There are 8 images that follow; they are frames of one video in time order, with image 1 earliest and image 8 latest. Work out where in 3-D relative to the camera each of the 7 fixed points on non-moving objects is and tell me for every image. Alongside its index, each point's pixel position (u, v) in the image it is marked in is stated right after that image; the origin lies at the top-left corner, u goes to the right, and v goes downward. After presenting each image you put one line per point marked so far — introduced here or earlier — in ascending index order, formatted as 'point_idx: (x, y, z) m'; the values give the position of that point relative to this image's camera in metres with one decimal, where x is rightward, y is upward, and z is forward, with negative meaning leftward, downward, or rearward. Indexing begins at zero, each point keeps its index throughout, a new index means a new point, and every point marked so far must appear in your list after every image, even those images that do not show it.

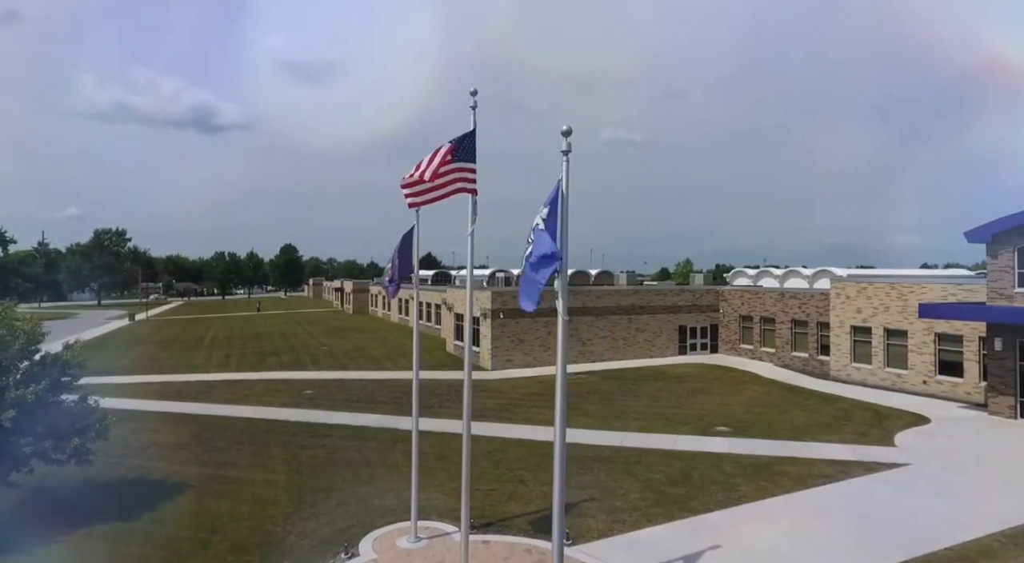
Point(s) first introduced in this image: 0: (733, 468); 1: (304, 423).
0: (+5.1, -4.2, +15.0) m
1: (-5.7, -3.8, +17.7) m
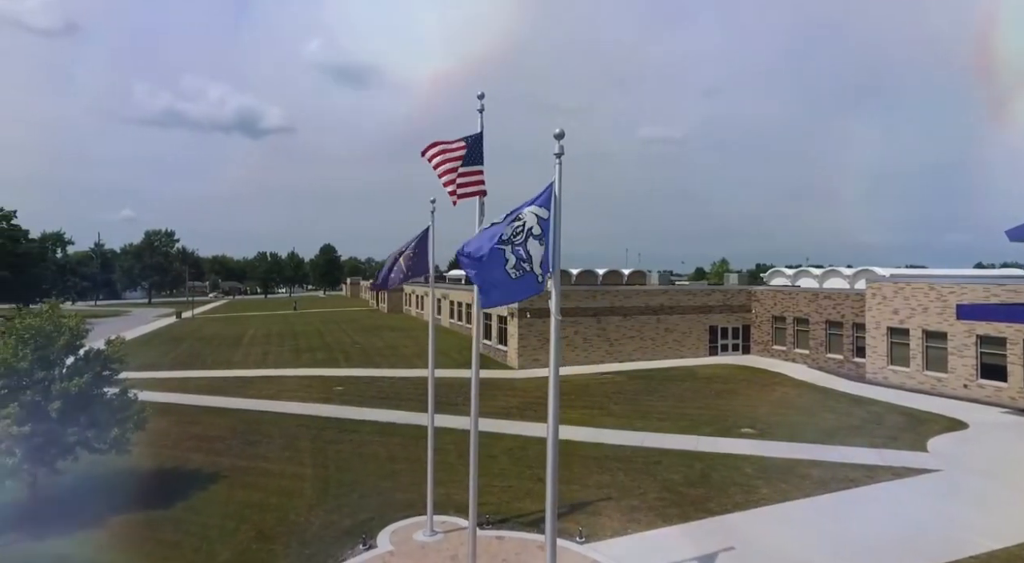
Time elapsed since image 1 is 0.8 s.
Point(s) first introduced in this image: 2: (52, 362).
0: (+5.5, -4.3, +14.9) m
1: (-5.0, -3.8, +18.3) m
2: (-8.7, -1.5, +12.5) m
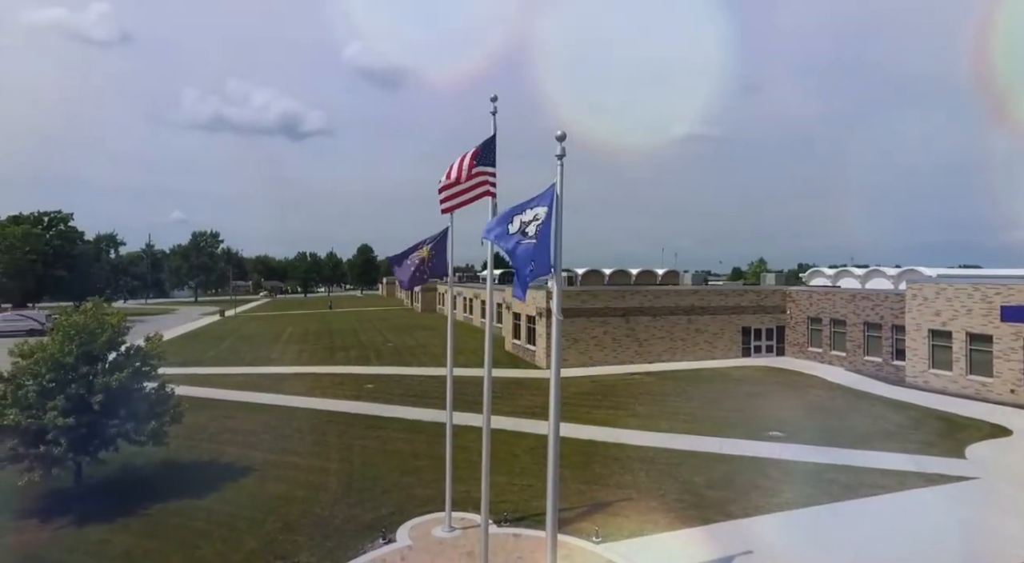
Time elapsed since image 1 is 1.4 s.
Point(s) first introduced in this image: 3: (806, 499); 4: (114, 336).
0: (+6.0, -4.3, +14.7) m
1: (-4.3, -3.8, +18.8) m
2: (-8.3, -1.5, +13.2) m
3: (+6.0, -4.4, +13.4) m
4: (-8.2, -1.1, +13.5) m
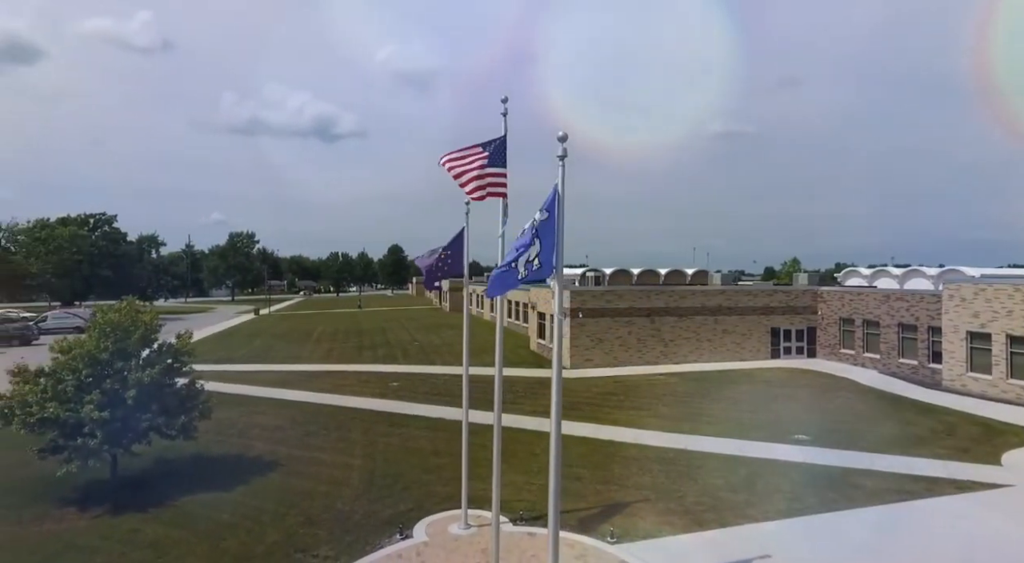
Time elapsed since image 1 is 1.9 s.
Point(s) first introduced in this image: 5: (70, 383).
0: (+6.4, -4.3, +14.4) m
1: (-3.7, -3.8, +19.1) m
2: (-8.0, -1.5, +13.7) m
3: (+6.3, -4.4, +13.1) m
4: (-7.8, -1.1, +14.0) m
5: (-8.8, -2.0, +13.1) m
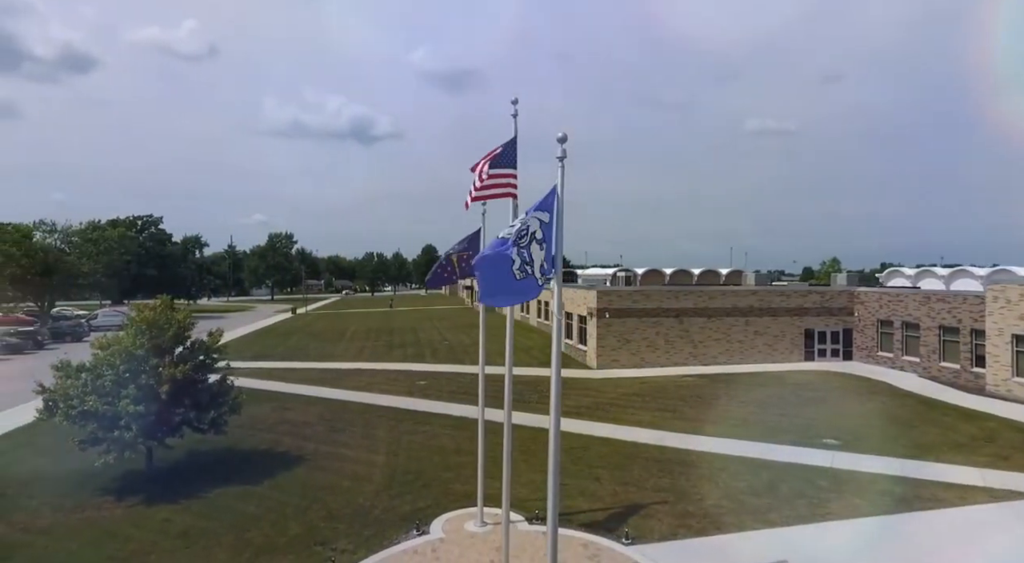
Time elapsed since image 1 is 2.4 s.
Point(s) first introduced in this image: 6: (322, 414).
0: (+6.8, -4.3, +14.1) m
1: (-3.0, -3.8, +19.4) m
2: (-7.6, -1.5, +14.3) m
3: (+6.7, -4.5, +12.8) m
4: (-7.4, -1.1, +14.6) m
5: (-8.4, -2.0, +13.7) m
6: (-5.5, -3.9, +19.1) m
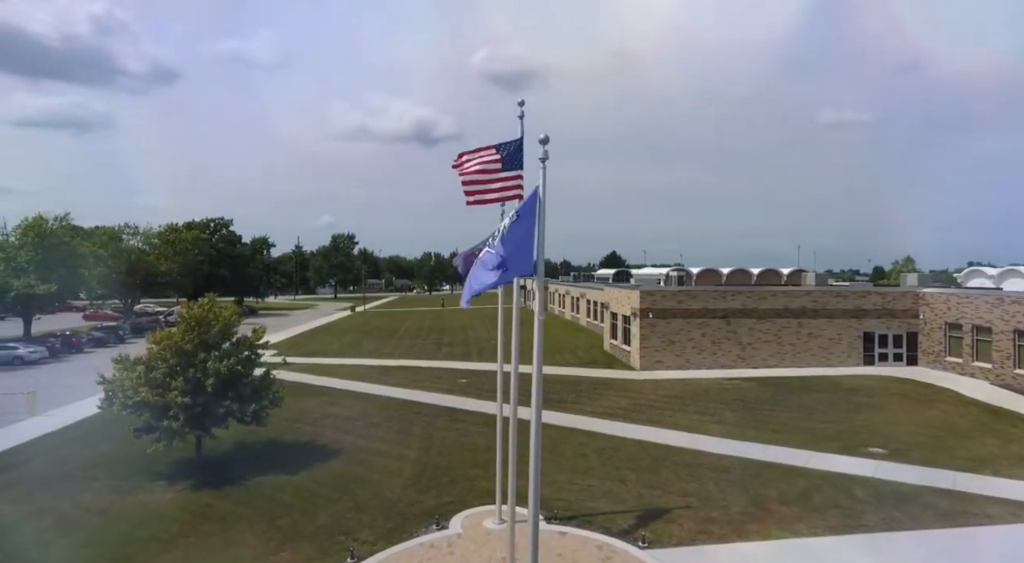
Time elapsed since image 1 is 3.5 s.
0: (+7.3, -4.3, +13.4) m
1: (-1.9, -3.8, +19.7) m
2: (-7.0, -1.5, +15.2) m
3: (+7.0, -4.5, +12.1) m
4: (-6.8, -1.1, +15.4) m
5: (-7.9, -2.0, +14.7) m
6: (-4.5, -3.9, +19.7) m
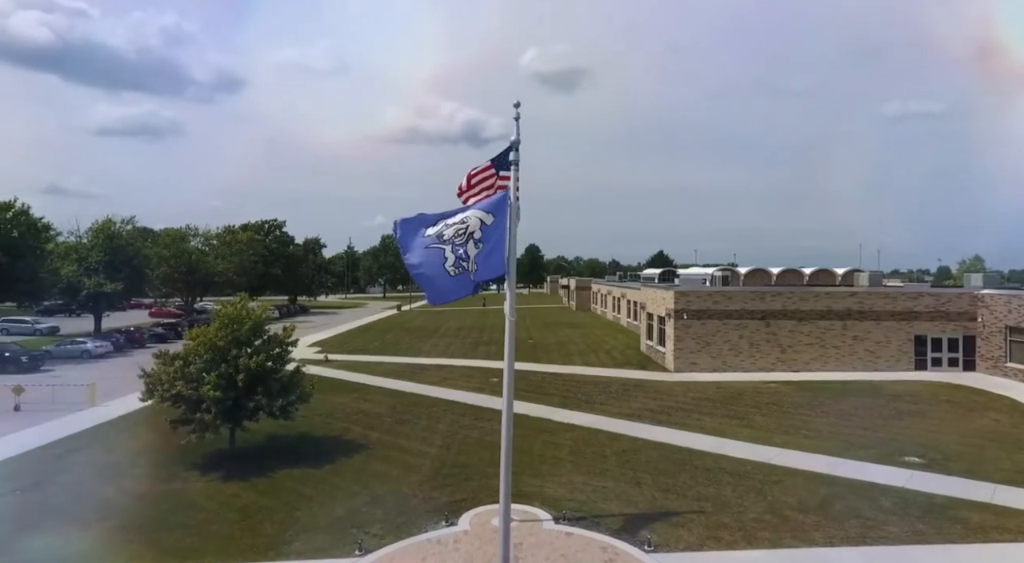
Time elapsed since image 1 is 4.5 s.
0: (+7.5, -4.3, +12.7) m
1: (-1.1, -3.8, +19.9) m
2: (-6.6, -1.5, +15.9) m
3: (+7.0, -4.5, +11.5) m
4: (-6.4, -1.1, +16.1) m
5: (-7.5, -2.0, +15.5) m
6: (-3.6, -3.8, +20.1) m
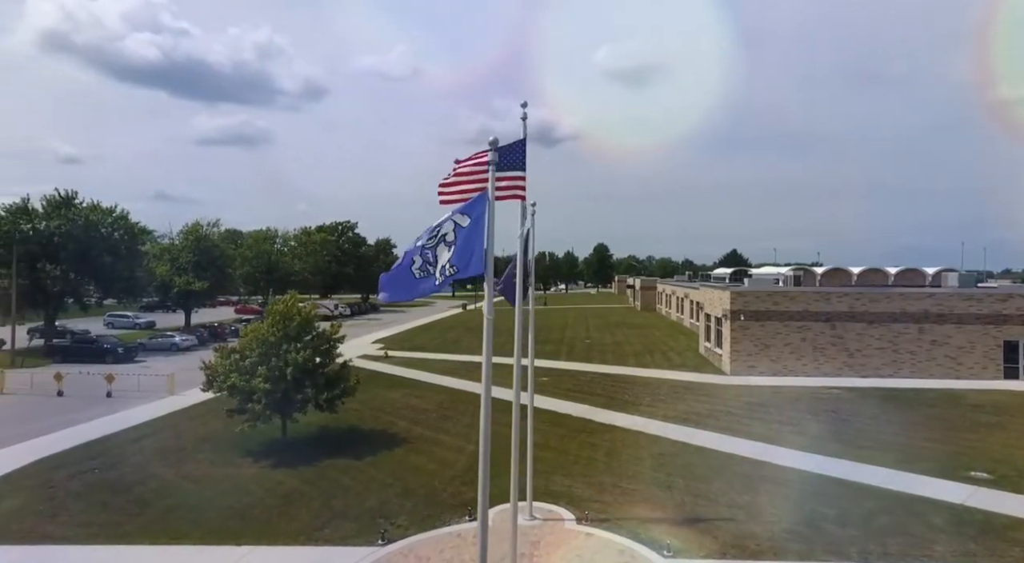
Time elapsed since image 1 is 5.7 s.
0: (+7.8, -4.3, +11.7) m
1: (+0.3, -3.7, +19.9) m
2: (-5.7, -1.4, +16.7) m
3: (+7.2, -4.4, +10.5) m
4: (-5.4, -1.0, +16.9) m
5: (-6.7, -1.9, +16.4) m
6: (-2.2, -3.8, +20.5) m
